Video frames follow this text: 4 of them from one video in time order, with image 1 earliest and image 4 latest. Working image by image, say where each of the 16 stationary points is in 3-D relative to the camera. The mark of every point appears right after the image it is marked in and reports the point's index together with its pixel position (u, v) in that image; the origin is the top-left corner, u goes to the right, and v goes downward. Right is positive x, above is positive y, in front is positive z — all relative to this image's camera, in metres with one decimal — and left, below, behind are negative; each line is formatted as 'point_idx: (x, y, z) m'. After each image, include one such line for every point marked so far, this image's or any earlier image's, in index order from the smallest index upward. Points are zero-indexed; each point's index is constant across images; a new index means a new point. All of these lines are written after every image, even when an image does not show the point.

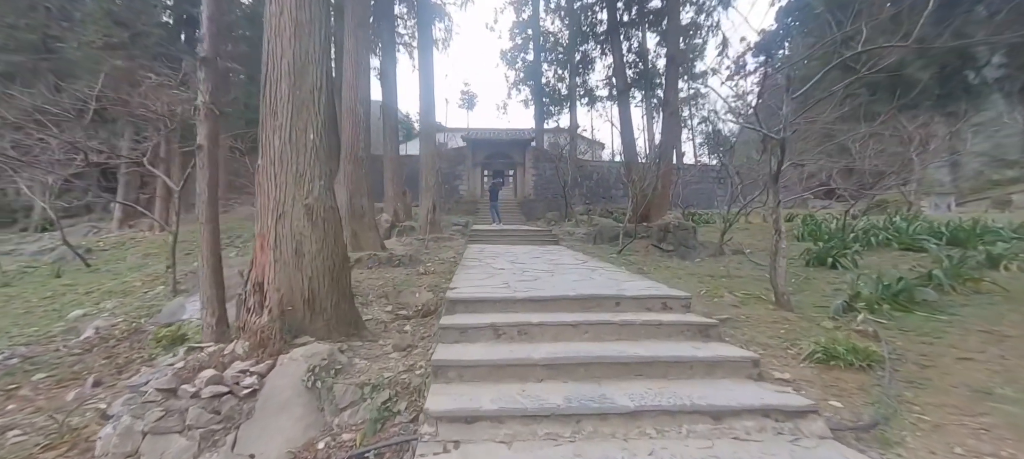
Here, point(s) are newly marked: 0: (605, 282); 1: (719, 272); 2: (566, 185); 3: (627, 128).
0: (+0.7, -0.4, +3.0) m
1: (+2.8, -0.6, +5.4) m
2: (+1.8, +1.5, +12.8) m
3: (+2.9, +2.6, +9.9) m
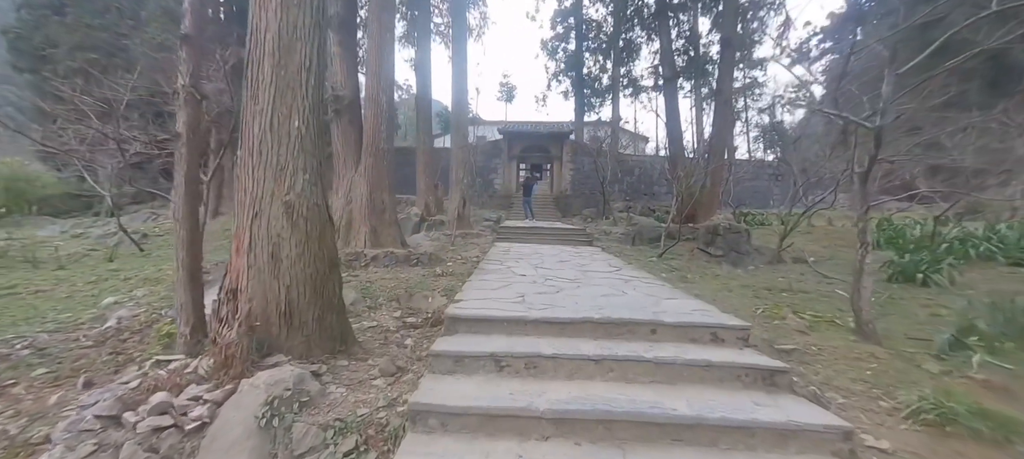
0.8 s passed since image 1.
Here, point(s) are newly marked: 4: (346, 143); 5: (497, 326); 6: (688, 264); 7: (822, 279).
0: (+0.8, -0.4, +2.5) m
1: (+3.2, -0.7, +4.7) m
2: (+2.9, +1.5, +12.1) m
3: (+3.8, +2.5, +9.1) m
4: (-2.1, +1.1, +5.0) m
5: (-0.1, -0.5, +2.0) m
6: (+2.7, -0.5, +6.1) m
7: (+4.0, -0.6, +5.1) m
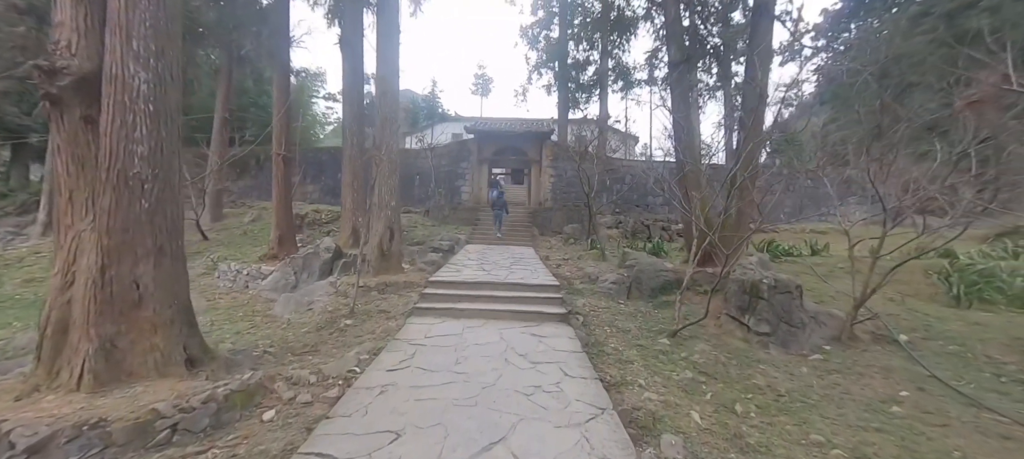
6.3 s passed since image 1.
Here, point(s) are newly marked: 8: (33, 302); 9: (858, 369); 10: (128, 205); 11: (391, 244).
0: (+0.2, -1.2, +0.1) m
1: (+2.5, -1.4, +2.4) m
2: (+2.0, +0.9, +9.8) m
3: (+3.0, +1.9, +6.8) m
4: (-2.8, +0.4, +2.5) m
5: (-0.7, -1.2, -0.4) m
6: (+2.0, -1.2, +3.8) m
7: (+3.3, -1.3, +2.8) m
8: (-7.4, -1.1, +6.1) m
9: (+3.3, -1.3, +3.7) m
10: (-2.3, +0.2, +2.4) m
11: (-1.9, -0.2, +6.0) m
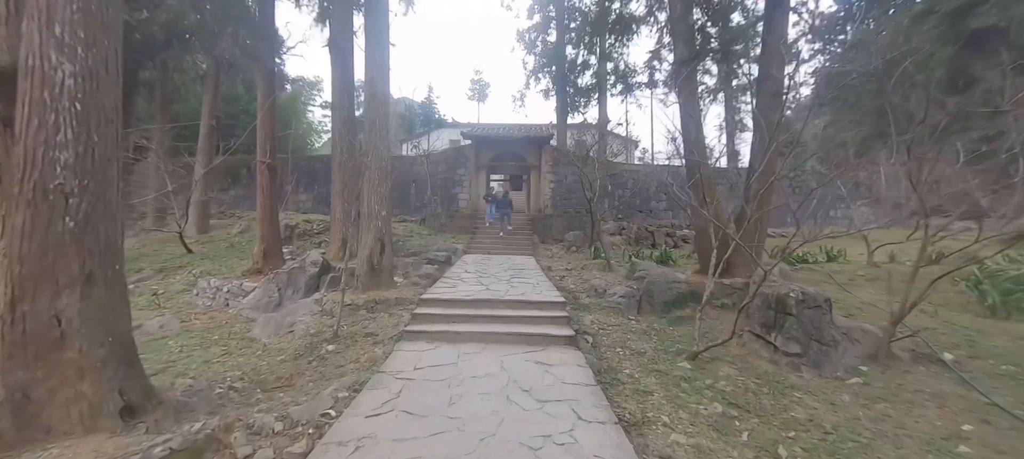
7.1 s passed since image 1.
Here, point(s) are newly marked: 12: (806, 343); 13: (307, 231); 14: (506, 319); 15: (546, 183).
0: (+0.2, -1.2, -0.3) m
1: (+2.5, -1.4, +2.0) m
2: (+1.9, +0.7, +9.4) m
3: (+2.9, +1.8, +6.4) m
4: (-2.8, +0.3, +2.1) m
5: (-0.6, -1.3, -0.8) m
6: (+2.0, -1.3, +3.4) m
7: (+3.3, -1.4, +2.4) m
8: (-7.4, -1.4, +5.6) m
9: (+3.3, -1.4, +3.3) m
10: (-2.3, 0.0, +2.0) m
11: (-1.9, -0.4, +5.6) m
12: (+2.9, -1.1, +3.8) m
13: (-5.0, 0.0, +9.6) m
14: (-0.1, -0.9, +4.1) m
15: (+1.1, +1.5, +13.0) m
